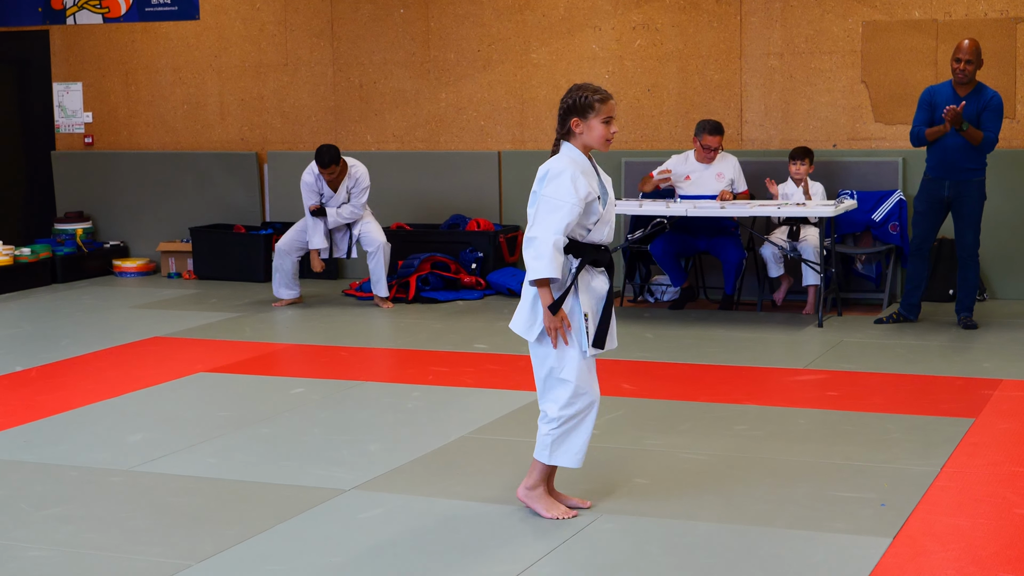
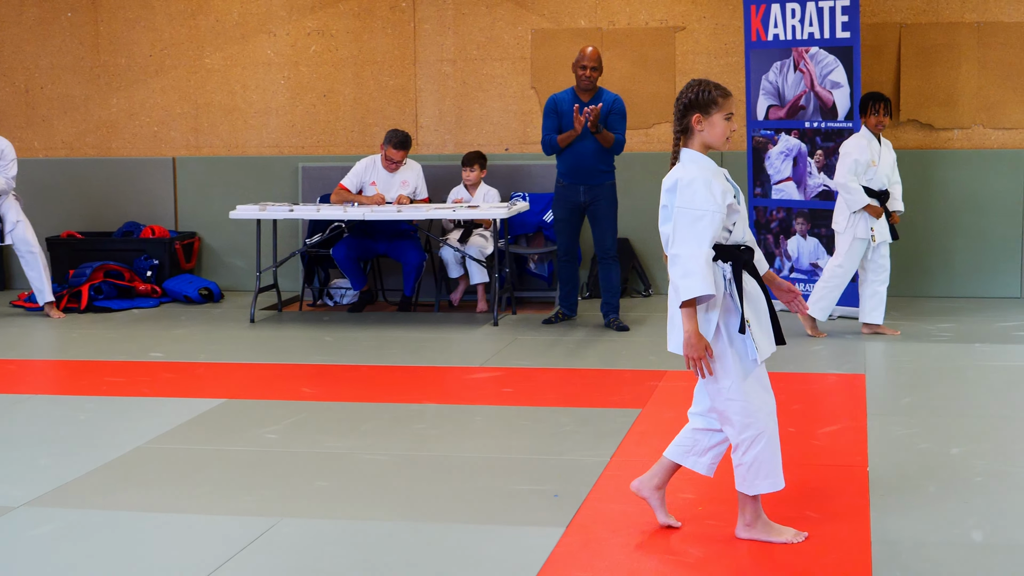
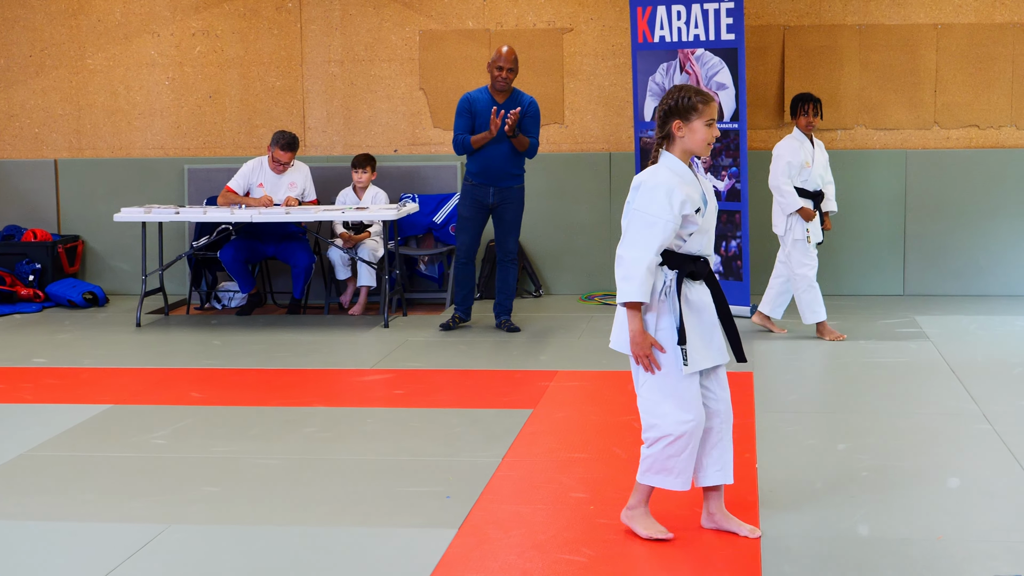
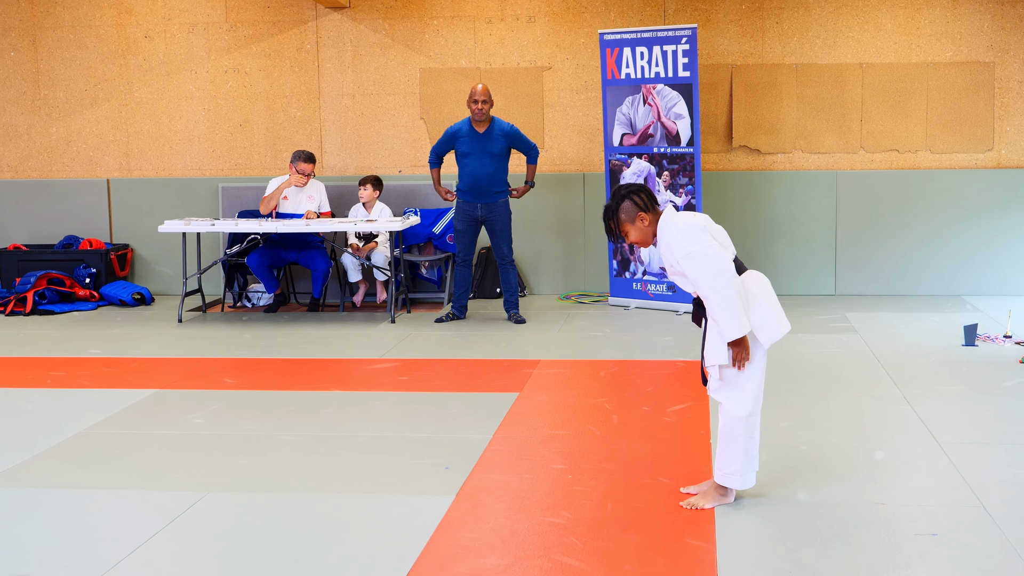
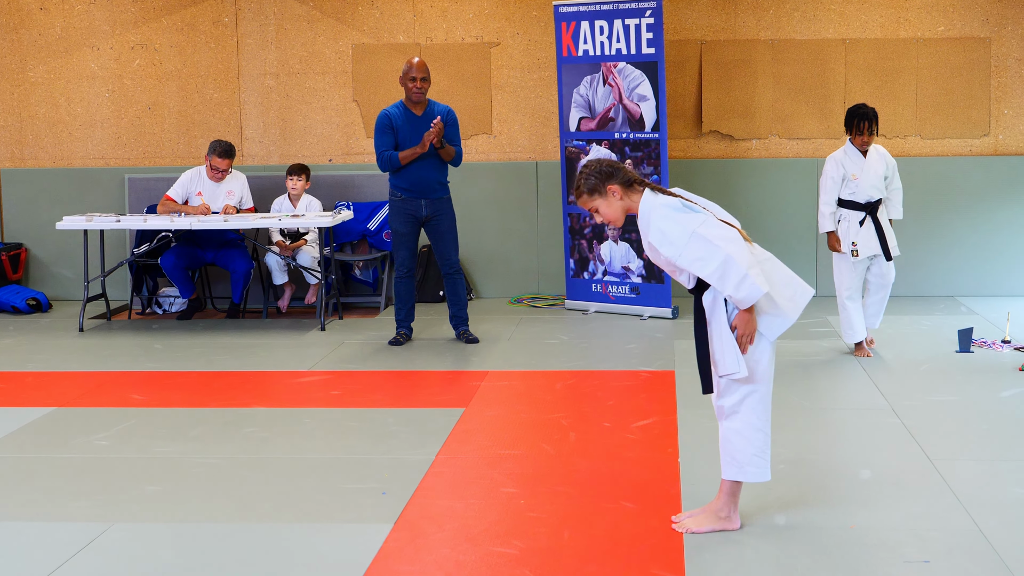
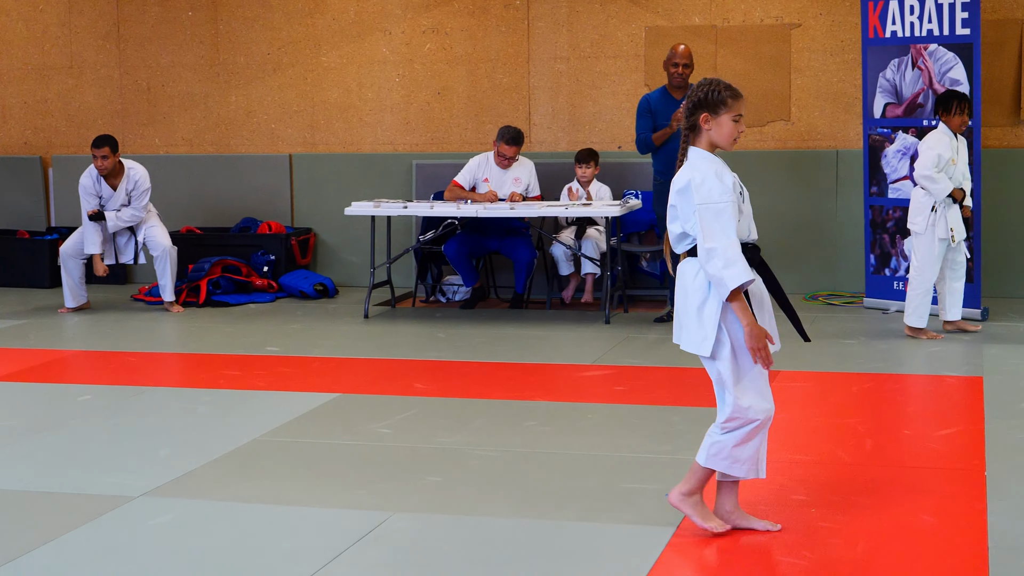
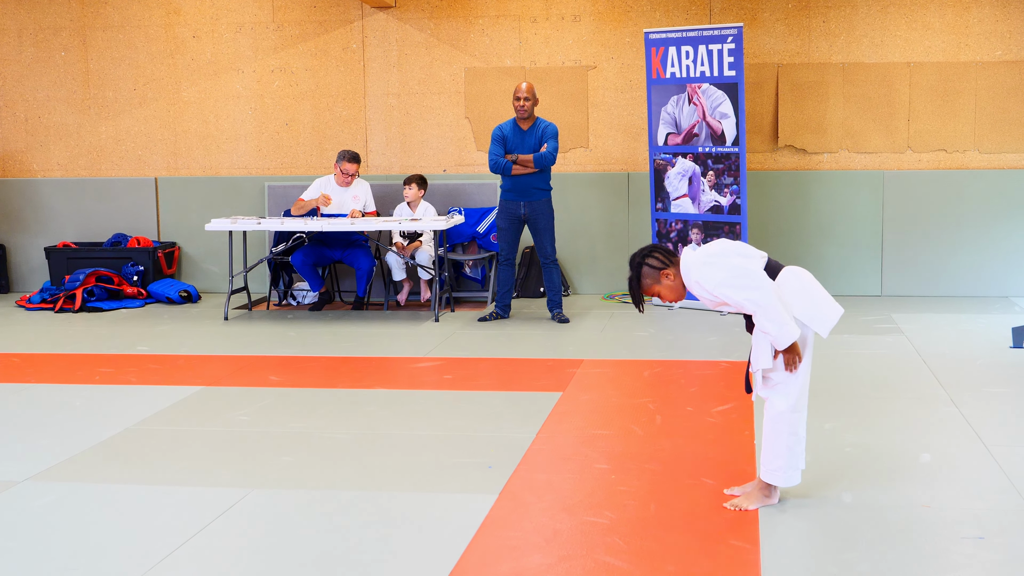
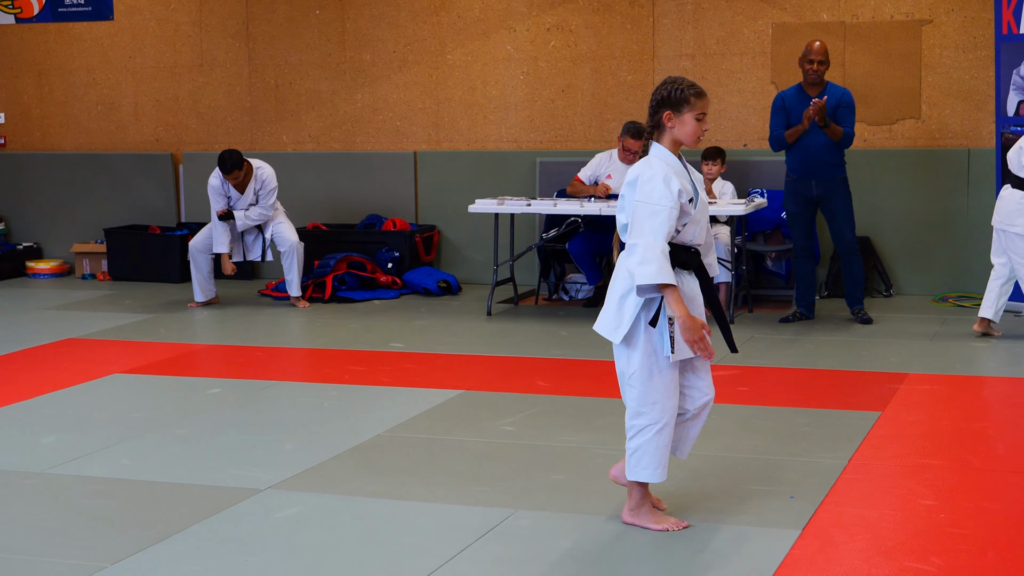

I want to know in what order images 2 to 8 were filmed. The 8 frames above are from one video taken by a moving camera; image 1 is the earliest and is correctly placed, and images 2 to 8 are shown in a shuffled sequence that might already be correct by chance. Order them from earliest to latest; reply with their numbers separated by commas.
8, 6, 2, 3, 5, 4, 7
